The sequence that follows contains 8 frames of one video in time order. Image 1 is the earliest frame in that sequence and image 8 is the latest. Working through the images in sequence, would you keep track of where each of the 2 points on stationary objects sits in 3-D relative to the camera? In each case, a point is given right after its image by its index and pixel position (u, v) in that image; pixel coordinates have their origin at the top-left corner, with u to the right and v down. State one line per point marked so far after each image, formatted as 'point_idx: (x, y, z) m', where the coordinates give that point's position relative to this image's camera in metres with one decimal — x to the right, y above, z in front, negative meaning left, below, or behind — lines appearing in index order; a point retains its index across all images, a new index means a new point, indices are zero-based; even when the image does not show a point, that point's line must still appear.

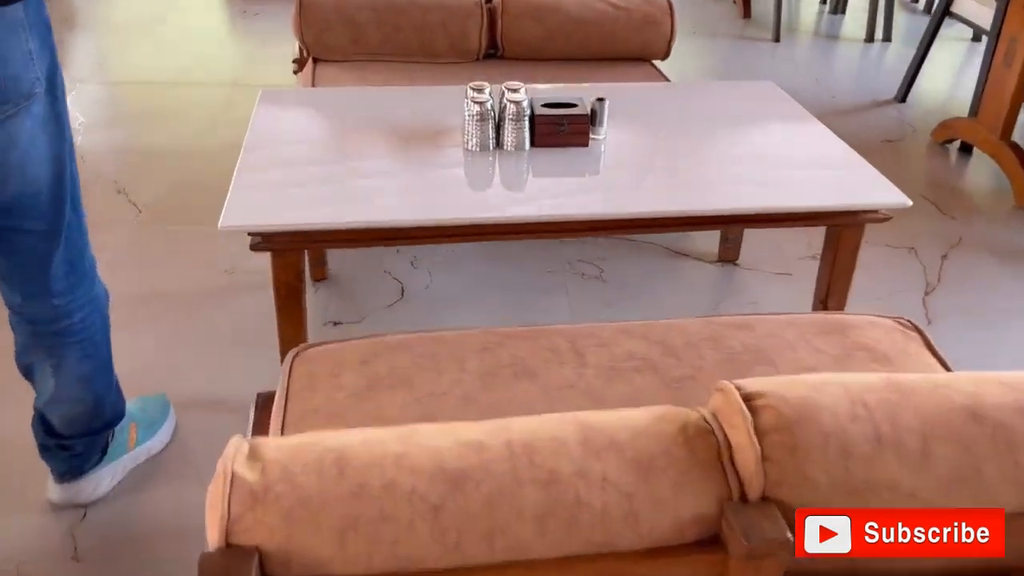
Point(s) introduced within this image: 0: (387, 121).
0: (-0.2, +0.3, +1.7) m
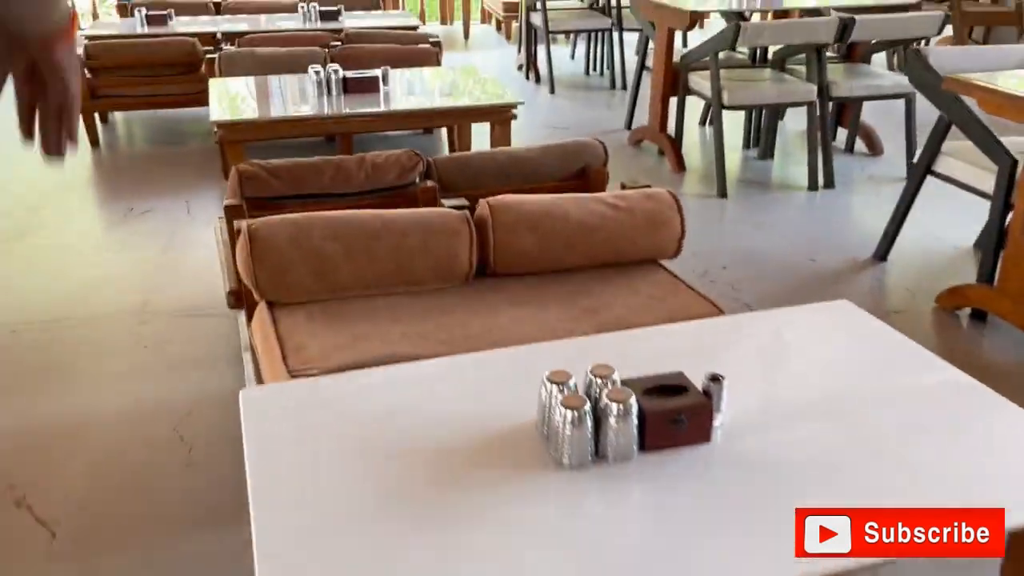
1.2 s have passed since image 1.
0: (-0.1, -0.2, +1.3) m
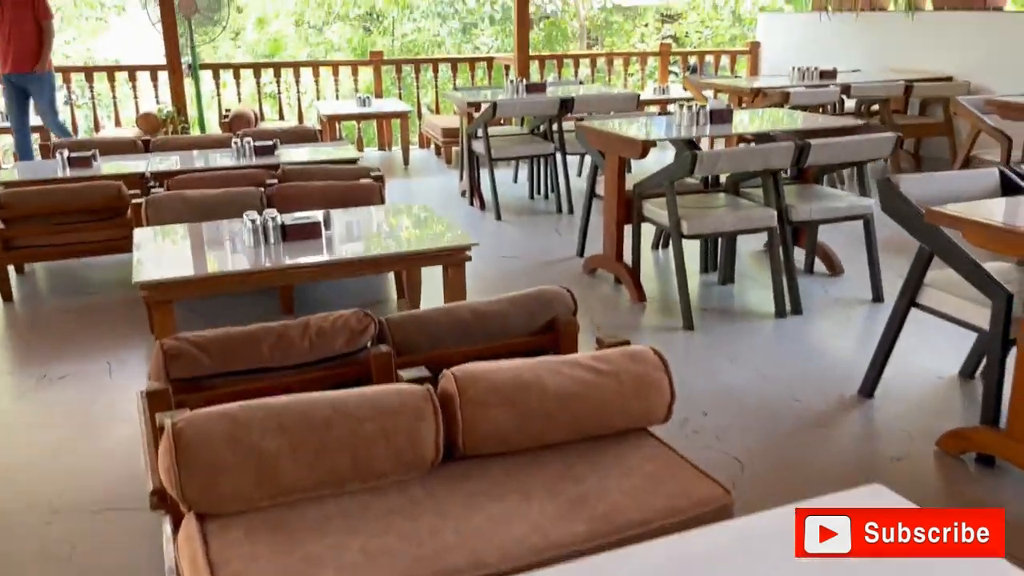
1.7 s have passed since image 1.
0: (-0.1, -0.5, +1.0) m
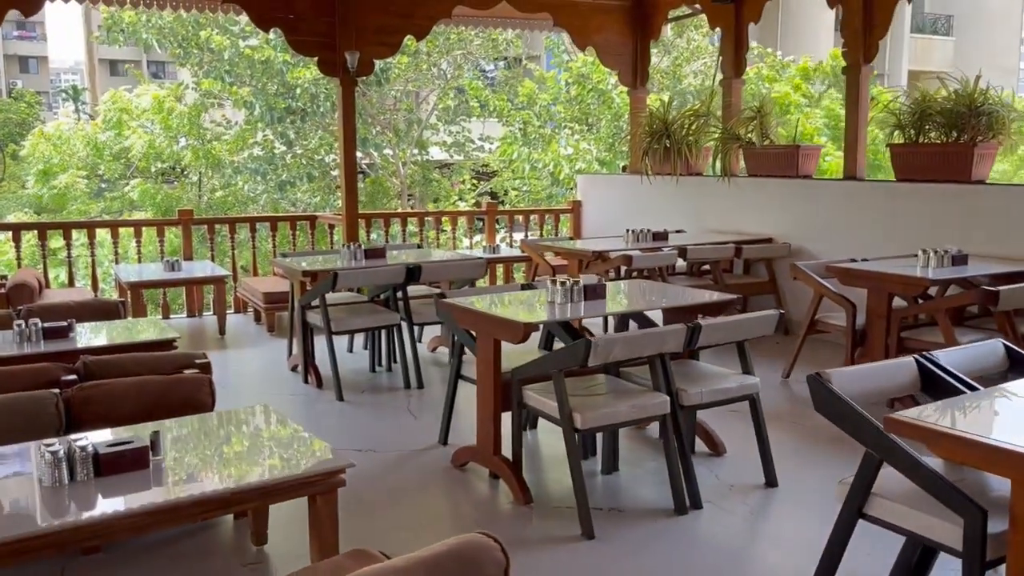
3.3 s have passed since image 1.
0: (0.0, -0.8, +0.4) m
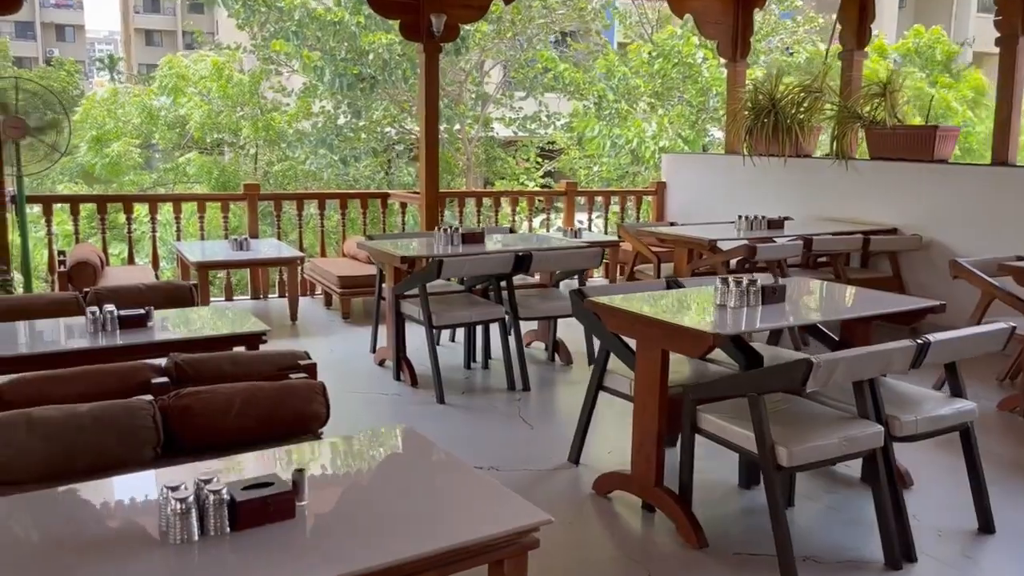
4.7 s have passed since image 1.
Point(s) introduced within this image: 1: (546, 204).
0: (+0.4, -0.8, -0.1) m
1: (+0.3, +0.7, +7.5) m
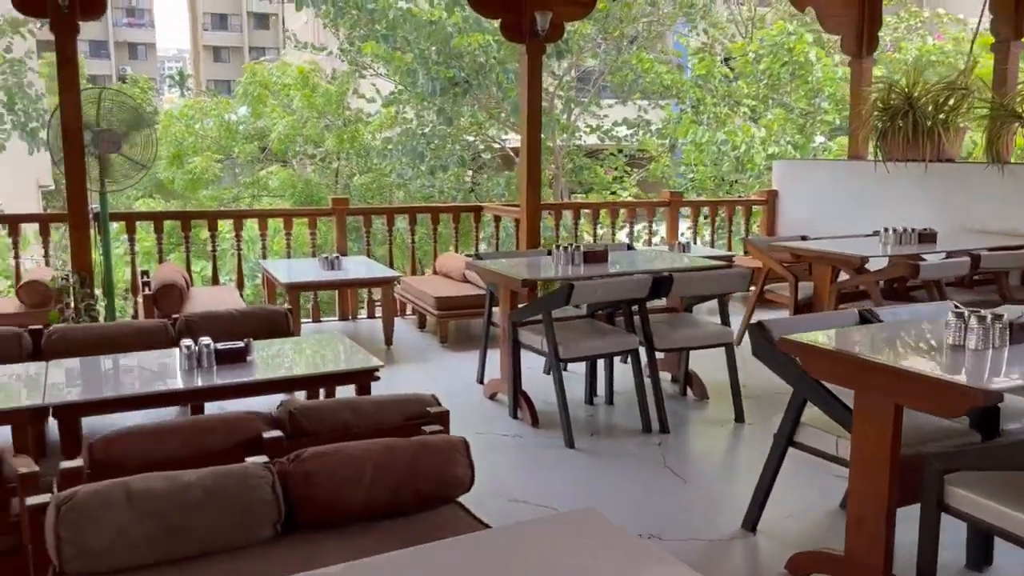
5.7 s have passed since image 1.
0: (+0.7, -0.9, -0.6) m
1: (+1.1, +0.6, +7.0) m
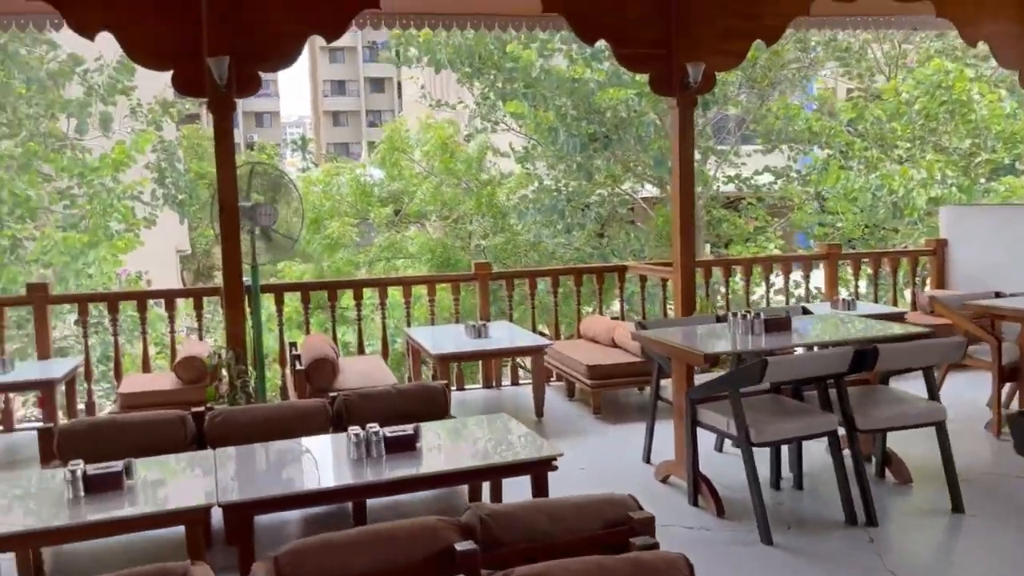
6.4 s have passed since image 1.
0: (+0.9, -0.9, -1.0) m
1: (+2.2, +0.1, +6.5) m
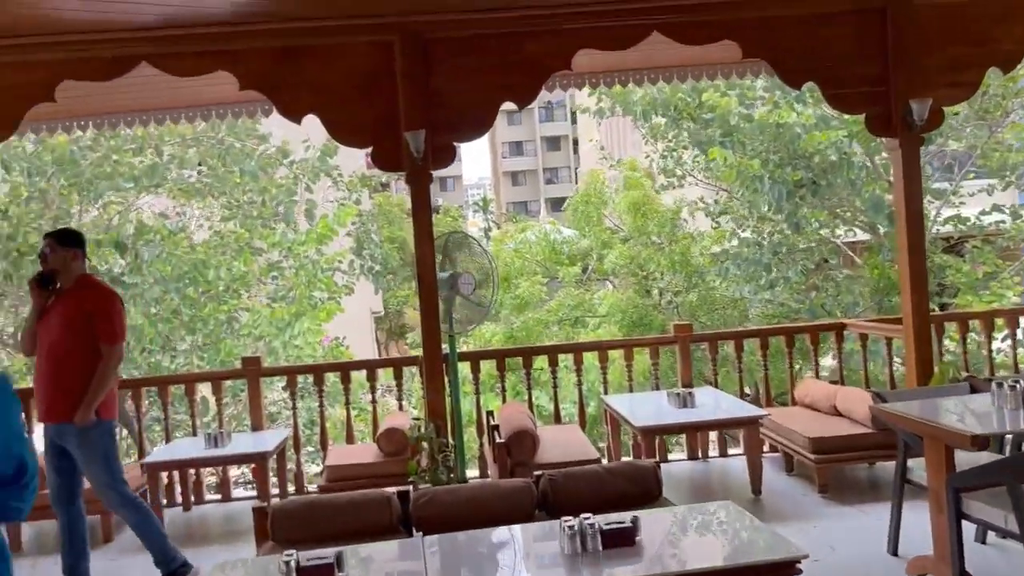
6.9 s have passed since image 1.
0: (+0.8, -0.9, -1.5) m
1: (+3.6, -0.2, +5.7) m
